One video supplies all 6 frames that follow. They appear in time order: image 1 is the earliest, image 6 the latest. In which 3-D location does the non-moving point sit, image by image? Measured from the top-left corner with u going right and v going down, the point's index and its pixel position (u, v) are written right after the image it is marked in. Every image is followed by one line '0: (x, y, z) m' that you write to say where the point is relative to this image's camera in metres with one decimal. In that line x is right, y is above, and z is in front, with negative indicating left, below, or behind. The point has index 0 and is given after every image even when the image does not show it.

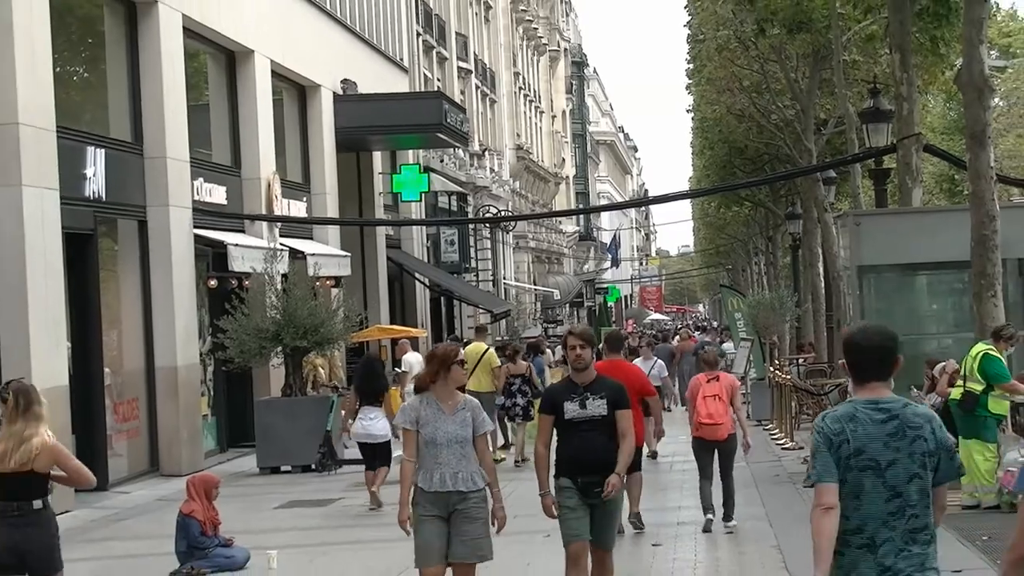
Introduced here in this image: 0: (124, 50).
0: (-5.3, +3.3, +19.4) m
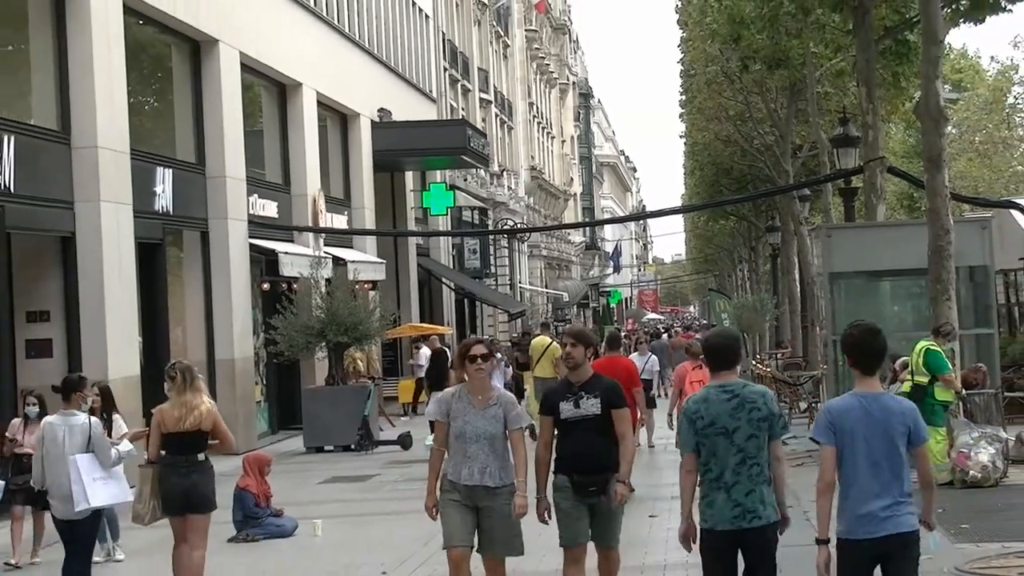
0: (-5.1, +3.2, +22.1) m
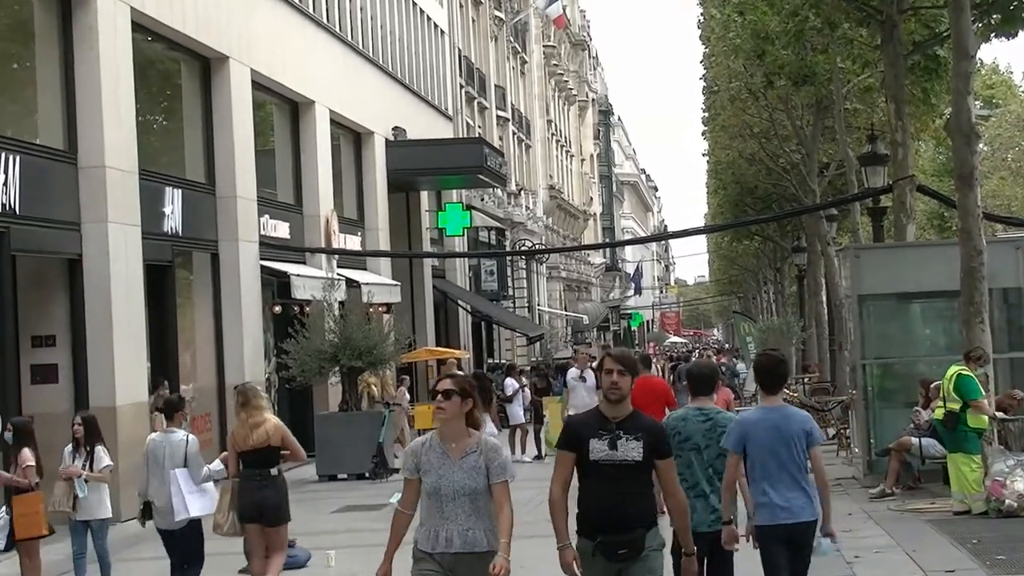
0: (-4.8, +2.9, +21.6) m
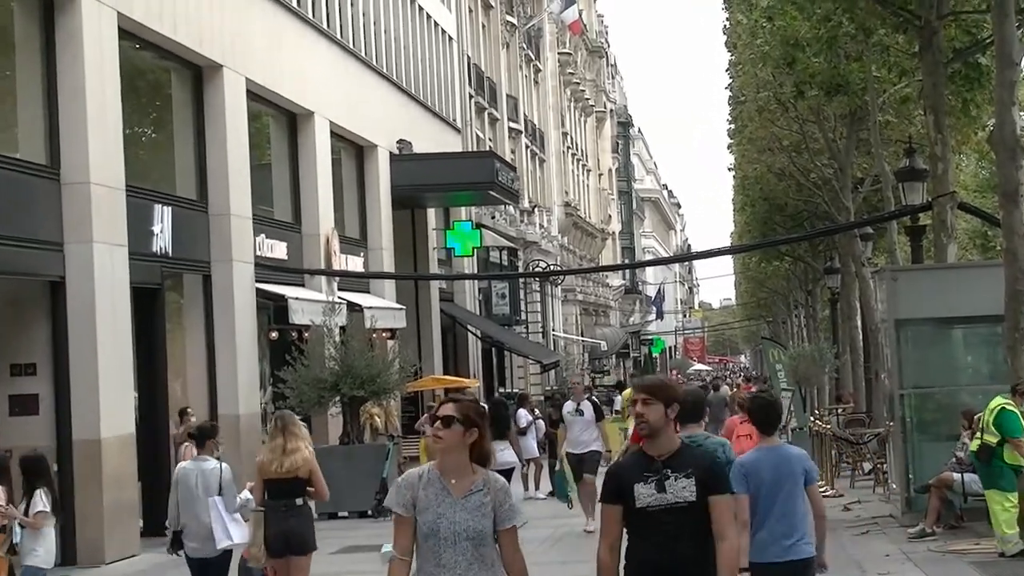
0: (-4.6, +2.5, +20.3) m
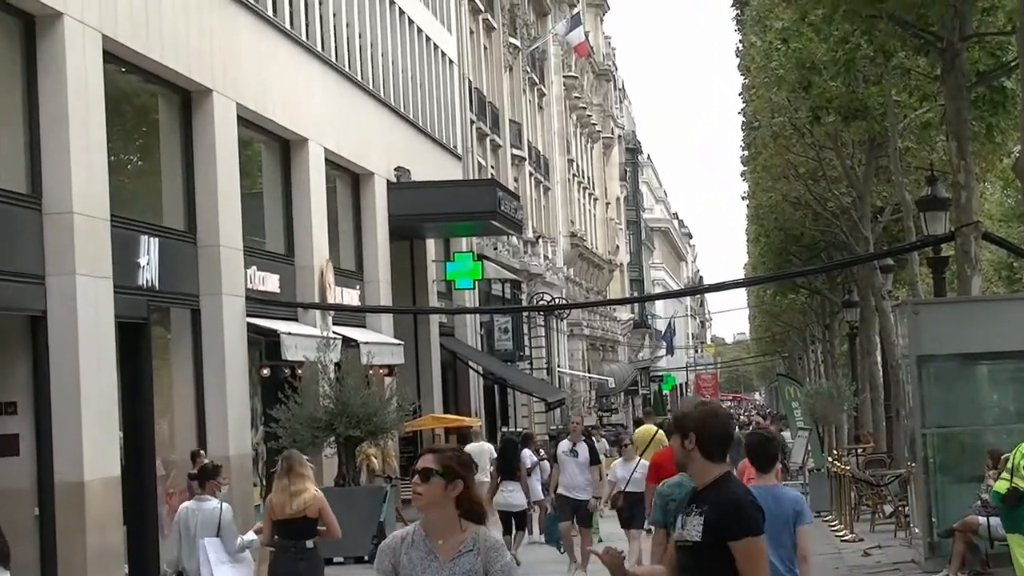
0: (-4.6, +2.1, +19.4) m
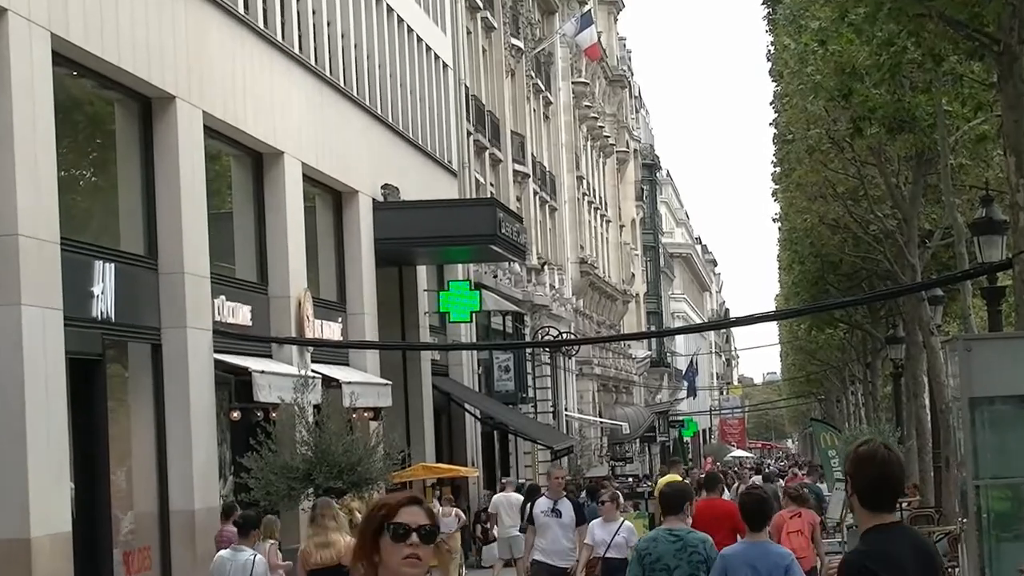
0: (-4.6, +1.7, +17.3) m
